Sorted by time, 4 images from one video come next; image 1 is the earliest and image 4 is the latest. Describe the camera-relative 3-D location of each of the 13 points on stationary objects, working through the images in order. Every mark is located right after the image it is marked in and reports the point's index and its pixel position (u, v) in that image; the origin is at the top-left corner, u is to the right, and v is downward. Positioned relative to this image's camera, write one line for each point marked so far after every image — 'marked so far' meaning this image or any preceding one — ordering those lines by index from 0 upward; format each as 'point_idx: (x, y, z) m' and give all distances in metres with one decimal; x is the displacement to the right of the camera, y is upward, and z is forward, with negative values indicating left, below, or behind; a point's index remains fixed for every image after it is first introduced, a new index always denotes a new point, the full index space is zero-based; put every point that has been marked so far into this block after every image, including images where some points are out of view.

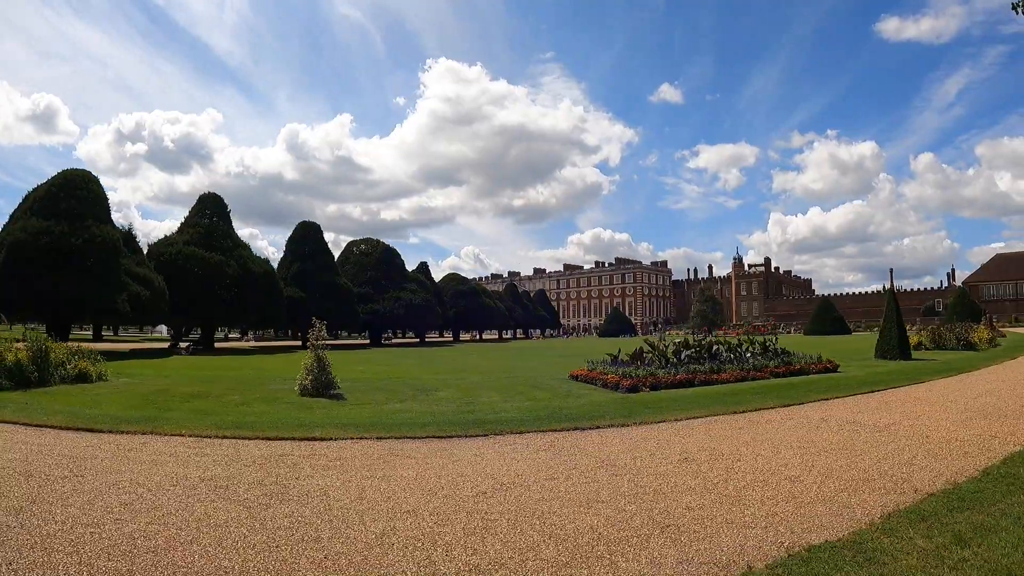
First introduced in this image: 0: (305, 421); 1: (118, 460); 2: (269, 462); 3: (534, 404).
0: (-3.1, -2.1, +10.7) m
1: (-4.3, -1.9, +7.6) m
2: (-2.6, -1.9, +7.7) m
3: (+0.5, -2.4, +14.2) m
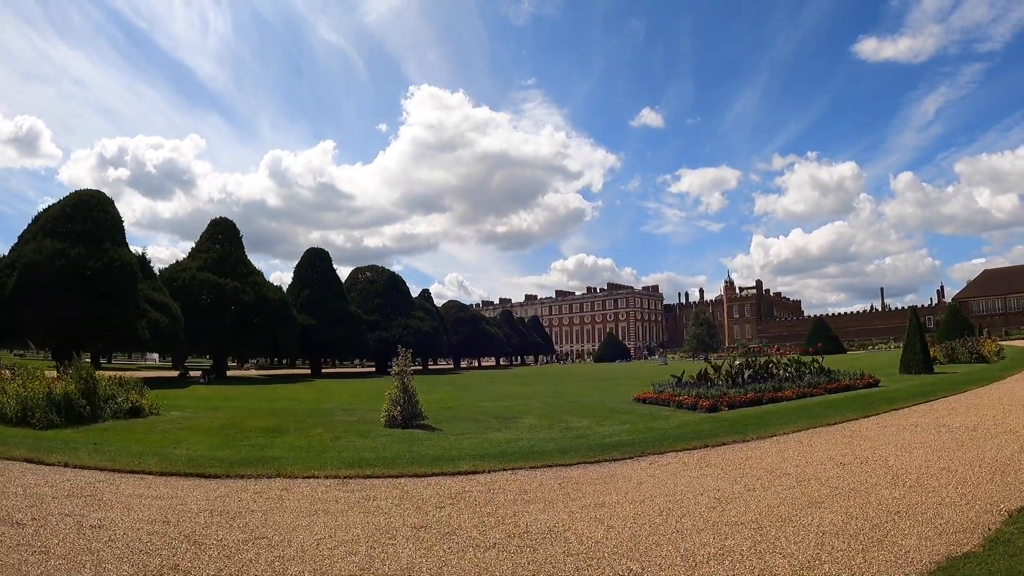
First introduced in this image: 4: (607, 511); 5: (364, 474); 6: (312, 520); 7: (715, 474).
0: (-1.1, -2.4, +10.0) m
1: (-2.3, -2.1, +6.8) m
2: (-0.6, -2.1, +7.0) m
3: (+2.3, -2.7, +13.5) m
4: (+0.9, -2.2, +7.0) m
5: (-1.7, -2.2, +8.2) m
6: (-1.7, -2.0, +6.2) m
7: (+2.8, -2.5, +9.6) m
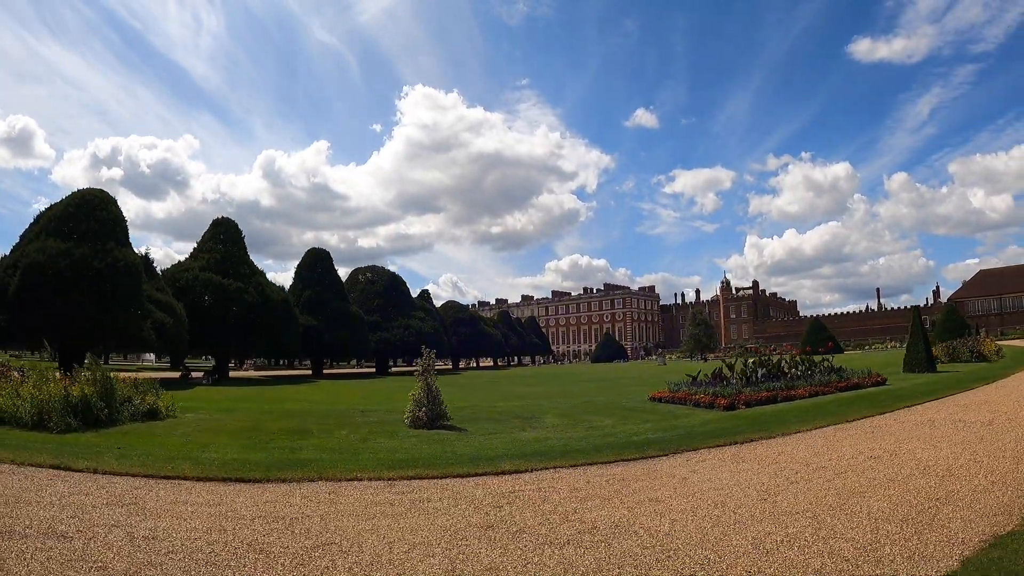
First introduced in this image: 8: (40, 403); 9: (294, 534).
0: (-0.6, -2.3, +9.9) m
1: (-1.7, -2.0, +6.7) m
2: (0.0, -2.1, +6.9) m
3: (+2.8, -2.7, +13.5) m
4: (+1.5, -2.2, +6.9) m
5: (-1.2, -2.2, +8.1) m
6: (-1.2, -2.0, +6.1) m
7: (+3.3, -2.4, +9.6) m
8: (-8.6, -2.2, +12.8) m
9: (-1.7, -2.0, +5.8) m
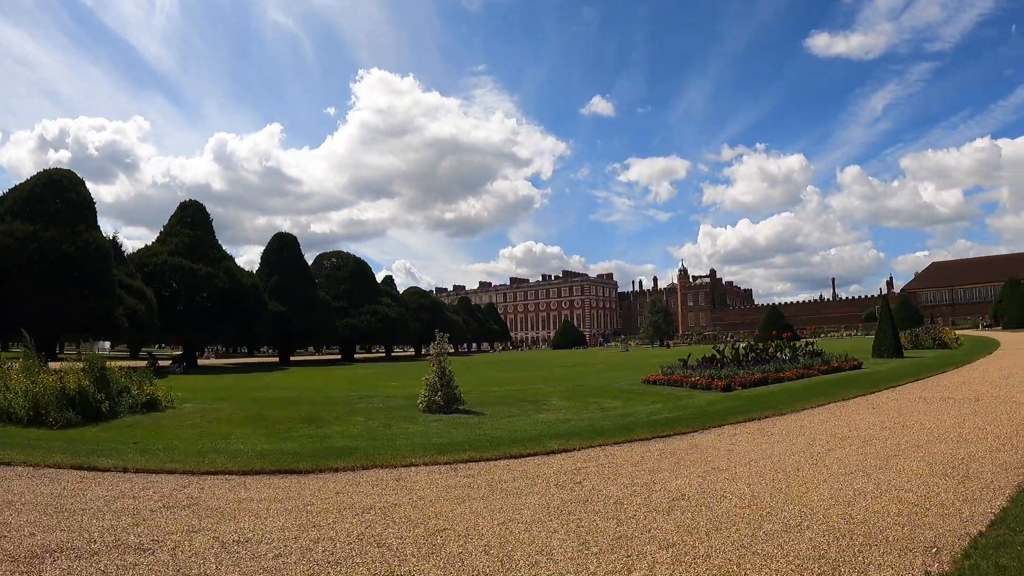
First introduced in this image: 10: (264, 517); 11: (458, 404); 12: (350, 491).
0: (-0.1, -2.1, +9.8) m
1: (-1.0, -1.8, +6.5) m
2: (+0.7, -1.8, +6.8) m
3: (+3.0, -2.4, +13.6) m
4: (+2.2, -2.0, +7.0) m
5: (-0.6, -1.9, +8.0) m
6: (-0.4, -1.8, +5.9) m
7: (+3.8, -2.2, +9.7) m
8: (-8.2, -1.9, +12.1) m
9: (-0.9, -1.8, +5.6) m
10: (-1.9, -1.8, +5.4) m
11: (-1.0, -2.1, +13.0) m
12: (-1.5, -1.8, +6.3) m
